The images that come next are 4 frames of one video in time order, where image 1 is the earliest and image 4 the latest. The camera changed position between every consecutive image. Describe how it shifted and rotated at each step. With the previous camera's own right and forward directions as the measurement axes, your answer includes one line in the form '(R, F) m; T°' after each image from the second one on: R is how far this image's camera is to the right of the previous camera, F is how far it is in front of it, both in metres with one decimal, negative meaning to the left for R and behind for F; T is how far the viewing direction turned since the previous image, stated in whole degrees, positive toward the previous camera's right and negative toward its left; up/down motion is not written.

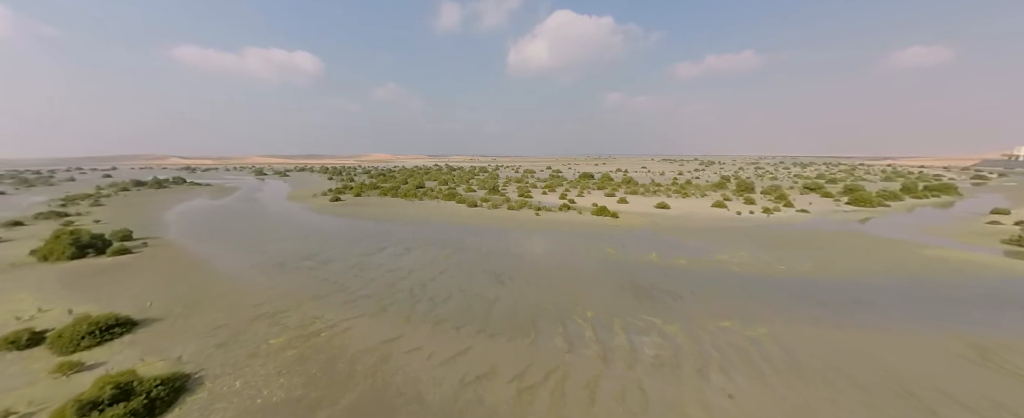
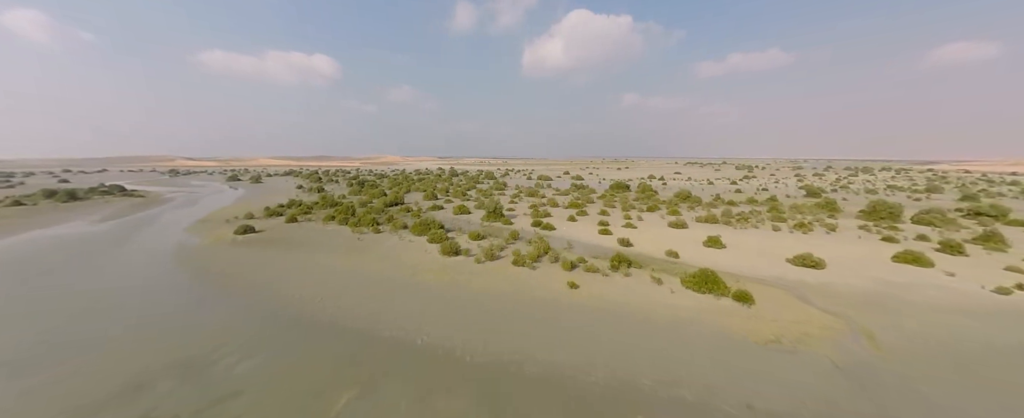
(+0.1, +10.9) m; -2°
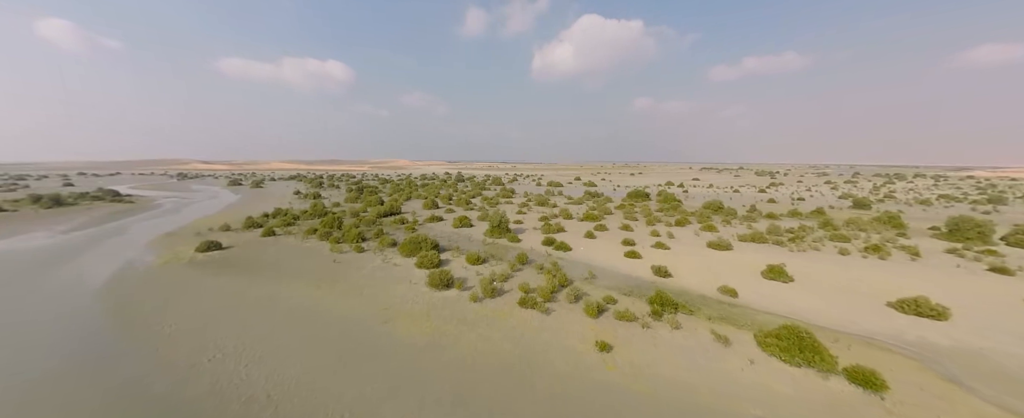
(+0.1, +3.0) m; -2°
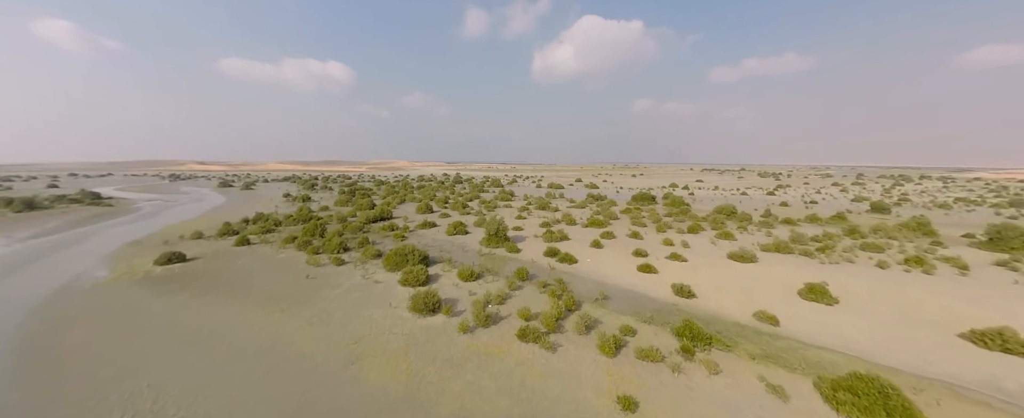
(0.0, +1.7) m; 0°
